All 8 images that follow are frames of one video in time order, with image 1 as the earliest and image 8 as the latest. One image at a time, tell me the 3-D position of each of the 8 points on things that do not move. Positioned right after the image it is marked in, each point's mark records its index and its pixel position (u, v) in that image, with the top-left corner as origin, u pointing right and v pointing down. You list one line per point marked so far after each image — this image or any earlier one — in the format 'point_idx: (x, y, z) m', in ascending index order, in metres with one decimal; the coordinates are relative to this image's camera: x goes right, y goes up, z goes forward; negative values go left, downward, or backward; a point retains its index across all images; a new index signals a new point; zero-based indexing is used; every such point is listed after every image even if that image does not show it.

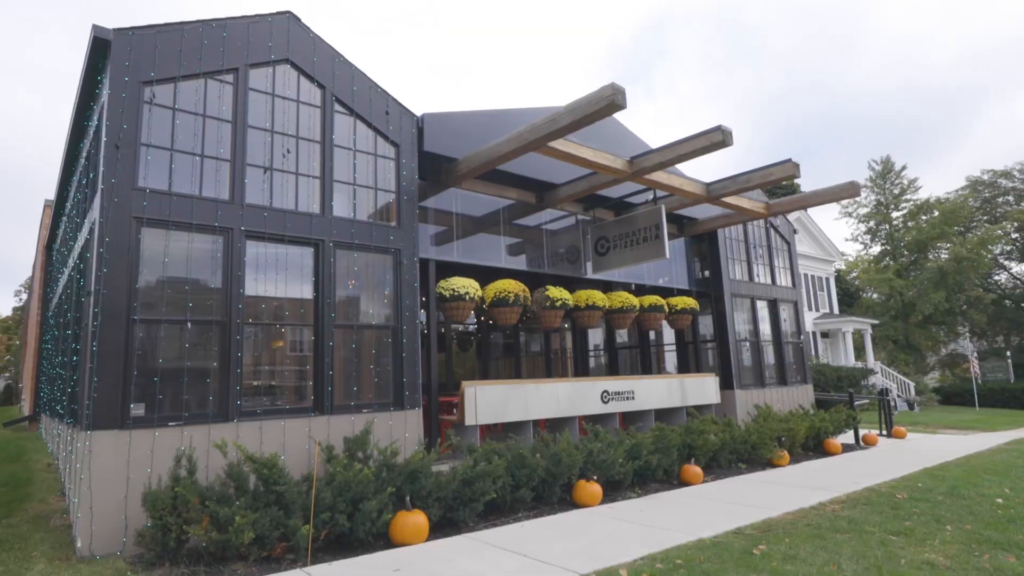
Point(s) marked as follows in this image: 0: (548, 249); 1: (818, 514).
0: (+0.6, +0.6, +10.2) m
1: (+3.4, -2.5, +6.8) m
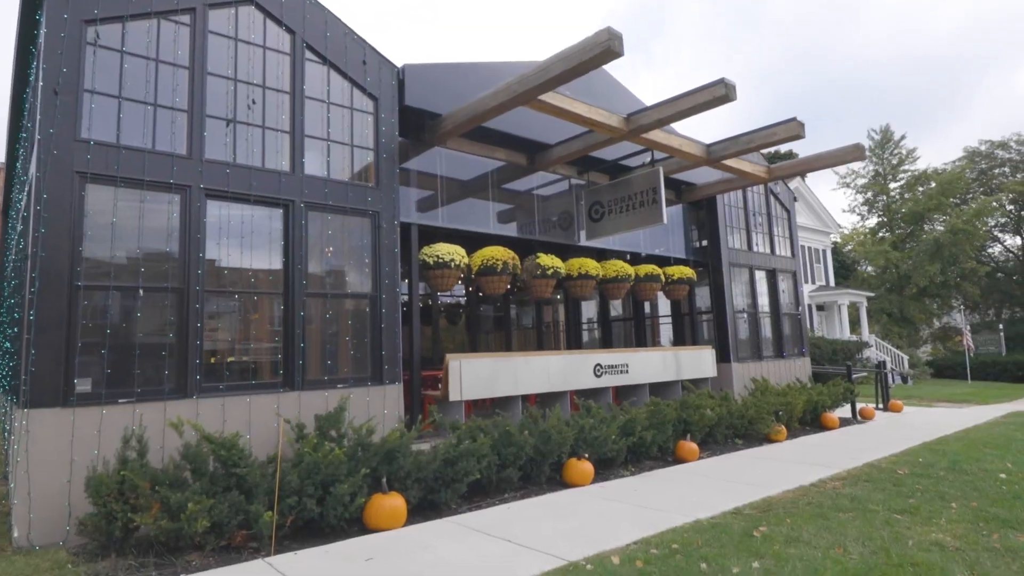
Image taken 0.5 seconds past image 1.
0: (+0.4, +1.2, +9.7) m
1: (+3.3, -2.2, +6.4) m
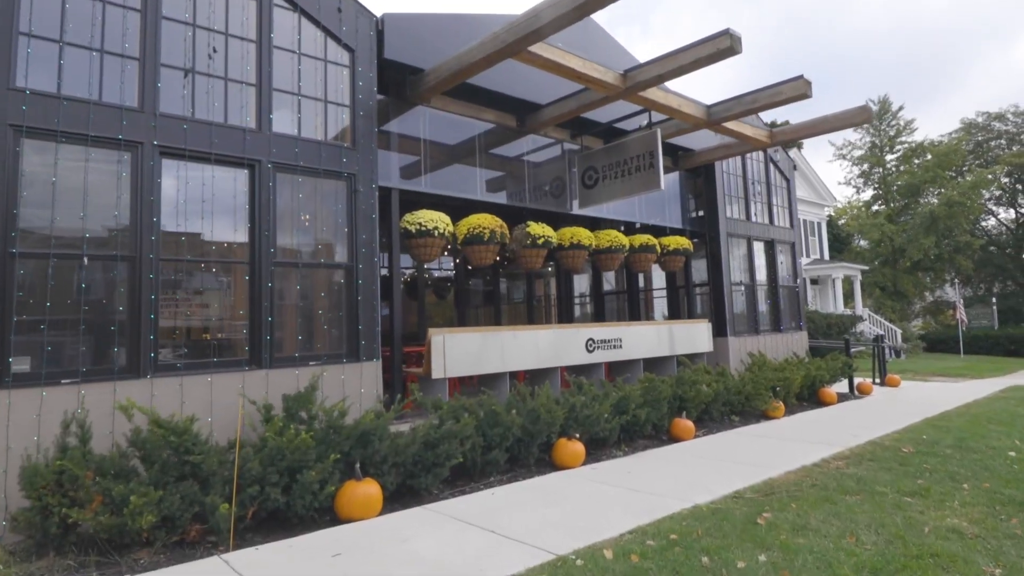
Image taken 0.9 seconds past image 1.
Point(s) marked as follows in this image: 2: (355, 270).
0: (+0.3, +1.6, +9.2) m
1: (+3.1, -1.9, +6.1) m
2: (-1.6, +0.2, +6.3) m
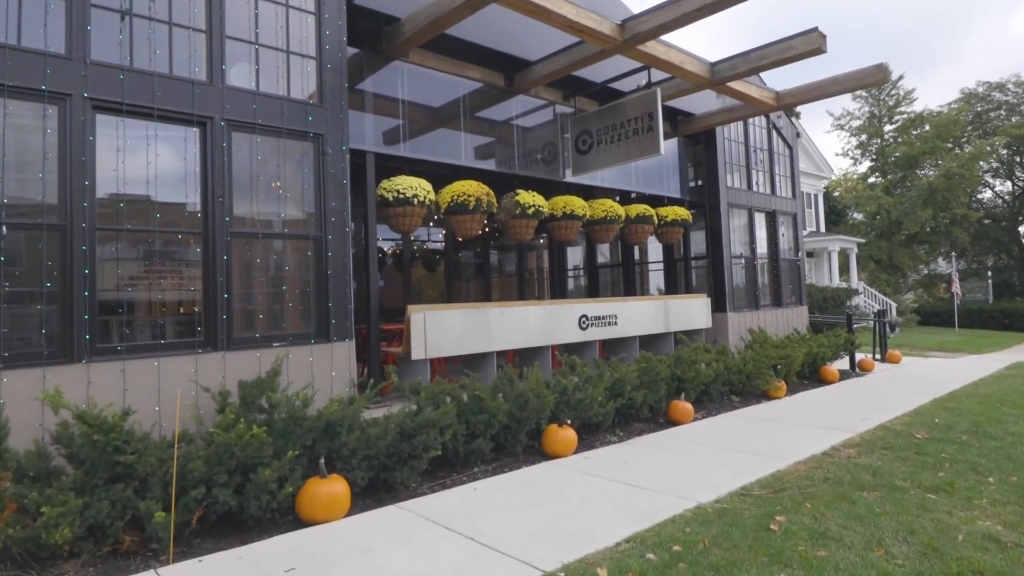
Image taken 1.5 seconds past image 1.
0: (+0.1, +2.0, +8.5) m
1: (+3.0, -1.6, +5.6) m
2: (-1.8, +0.4, +5.7) m
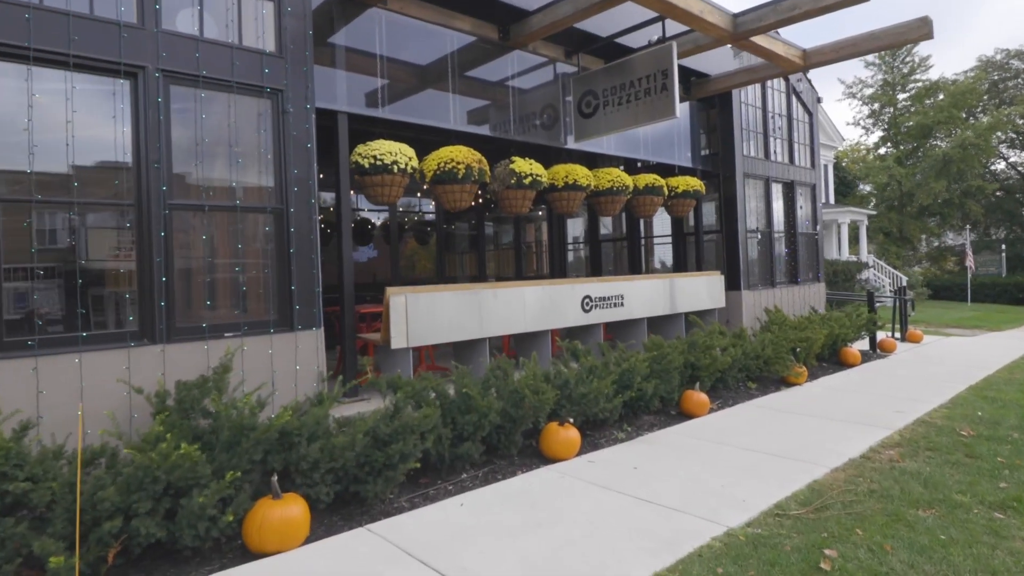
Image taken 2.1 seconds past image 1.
0: (0.0, +2.3, +7.6) m
1: (+2.9, -1.5, +4.9) m
2: (-1.8, +0.6, +4.9) m
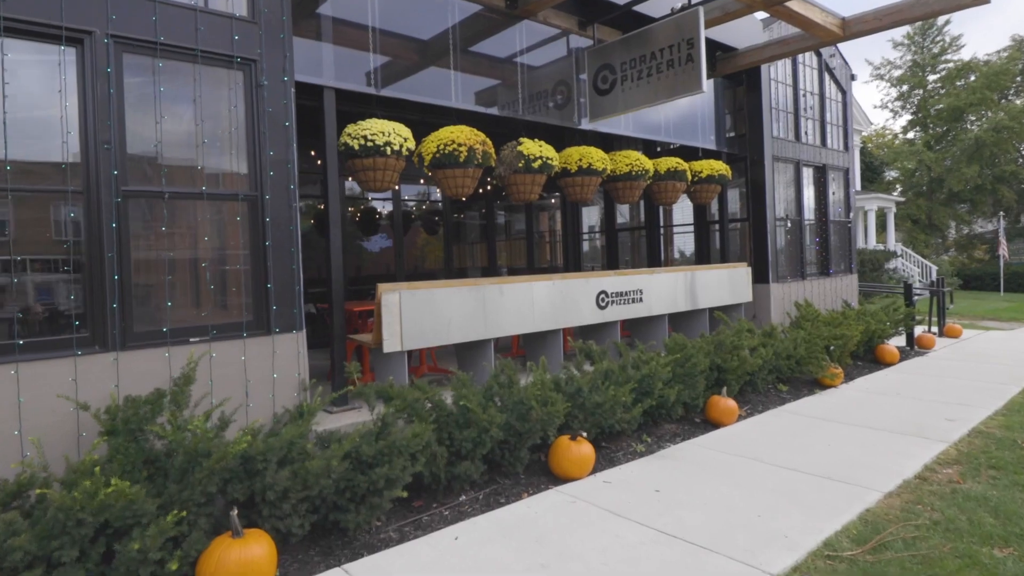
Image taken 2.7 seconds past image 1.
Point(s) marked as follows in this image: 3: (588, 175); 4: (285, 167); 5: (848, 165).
0: (+0.1, +2.3, +7.0) m
1: (+3.0, -1.4, +4.2) m
2: (-1.8, +0.6, +4.3) m
3: (+0.9, +1.3, +7.0) m
4: (-1.7, +0.9, +4.4) m
5: (+6.2, +2.3, +11.2) m
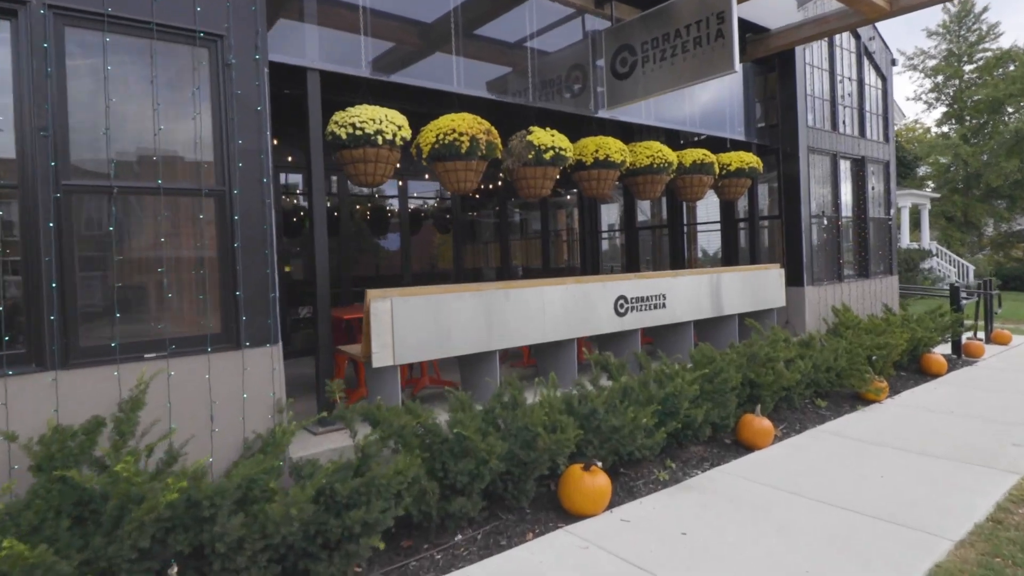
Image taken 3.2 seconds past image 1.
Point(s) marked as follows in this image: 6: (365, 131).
0: (+0.3, +2.3, +6.4) m
1: (+3.0, -1.5, +3.6) m
2: (-1.8, +0.6, +3.8) m
3: (+1.0, +1.3, +6.4) m
4: (-1.6, +0.8, +3.9) m
5: (+6.5, +2.2, +10.4) m
6: (-1.1, +1.2, +4.7) m
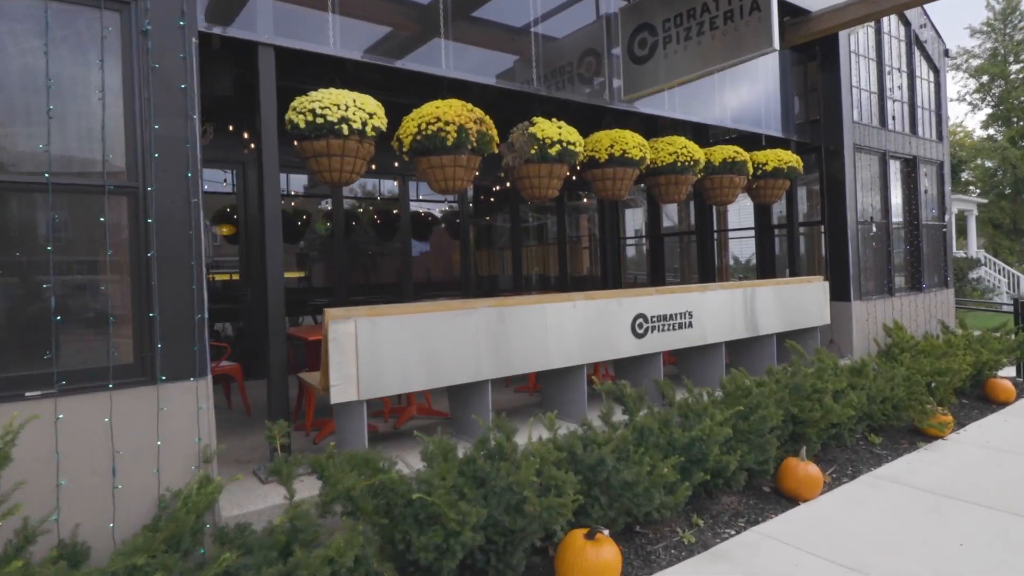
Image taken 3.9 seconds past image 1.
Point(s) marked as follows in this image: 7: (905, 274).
0: (+0.3, +2.1, +5.6) m
1: (+2.9, -1.6, +2.6) m
2: (-1.9, +0.5, +3.1) m
3: (+1.0, +1.1, +5.6) m
4: (-1.7, +0.7, +3.2) m
5: (+6.7, +2.0, +9.4) m
6: (-1.1, +1.1, +3.9) m
7: (+5.6, +0.2, +8.6) m
